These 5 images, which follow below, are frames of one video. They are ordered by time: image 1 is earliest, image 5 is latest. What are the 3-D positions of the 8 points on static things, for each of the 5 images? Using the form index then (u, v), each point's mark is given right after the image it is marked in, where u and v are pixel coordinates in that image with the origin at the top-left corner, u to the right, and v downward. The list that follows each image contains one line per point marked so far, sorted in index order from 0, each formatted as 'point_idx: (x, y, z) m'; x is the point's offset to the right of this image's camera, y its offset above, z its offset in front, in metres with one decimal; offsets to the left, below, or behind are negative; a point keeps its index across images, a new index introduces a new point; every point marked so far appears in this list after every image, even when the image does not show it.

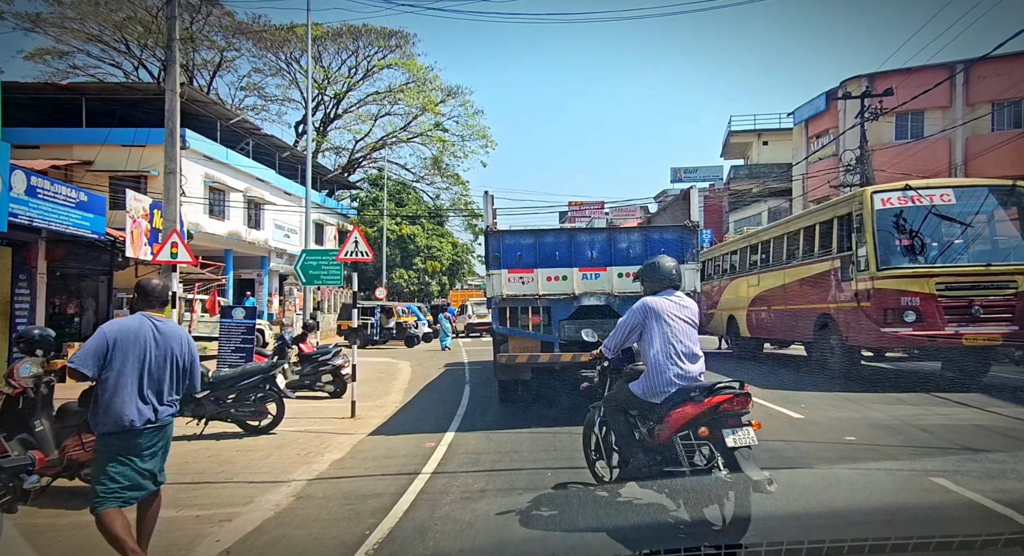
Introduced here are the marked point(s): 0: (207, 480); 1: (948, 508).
0: (-2.7, -1.8, +5.8) m
1: (+3.3, -1.7, +4.9) m
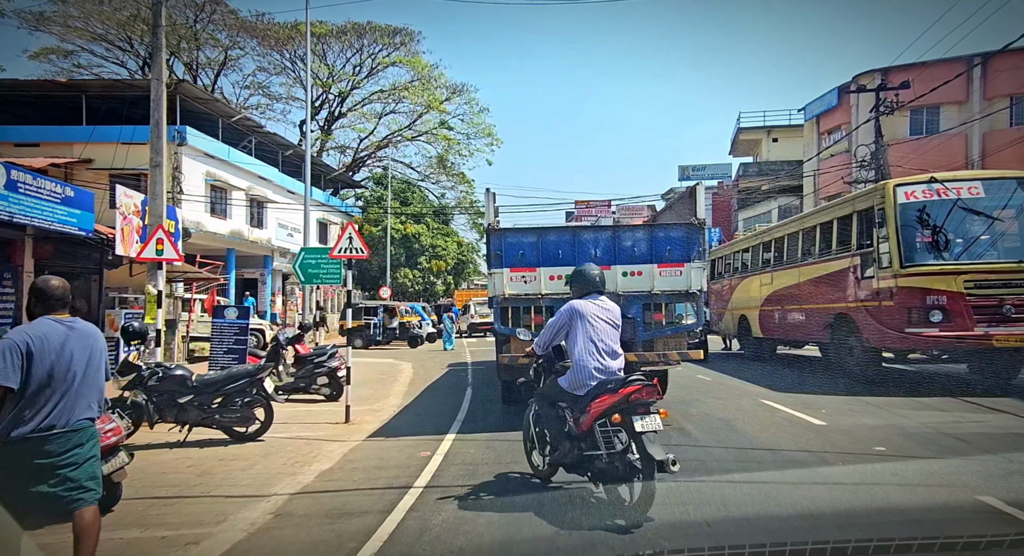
0: (-2.7, -1.8, +5.3) m
1: (+3.3, -1.7, +4.4) m
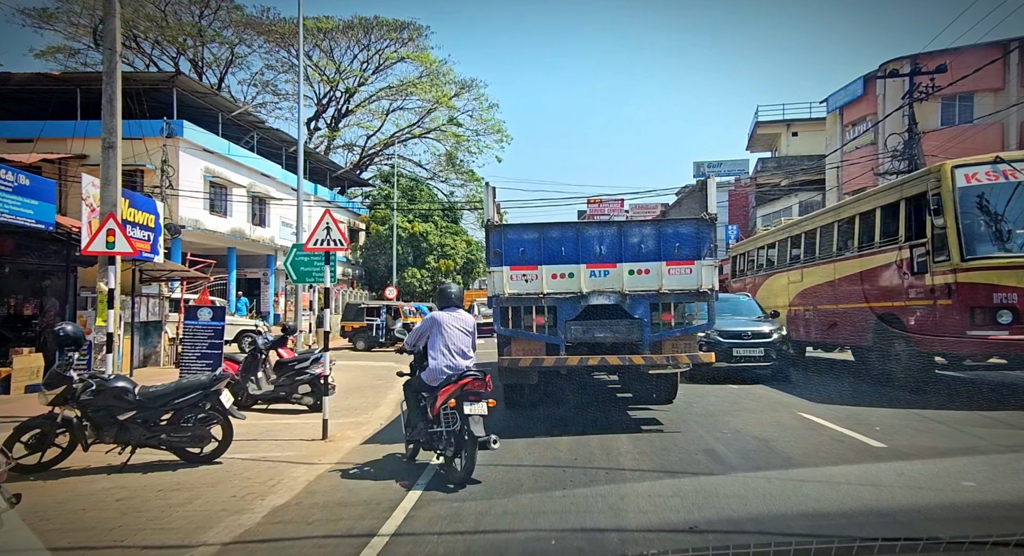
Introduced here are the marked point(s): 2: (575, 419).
0: (-2.8, -1.7, +4.3) m
1: (+3.2, -1.6, +3.2) m
2: (+0.8, -2.0, +10.1) m
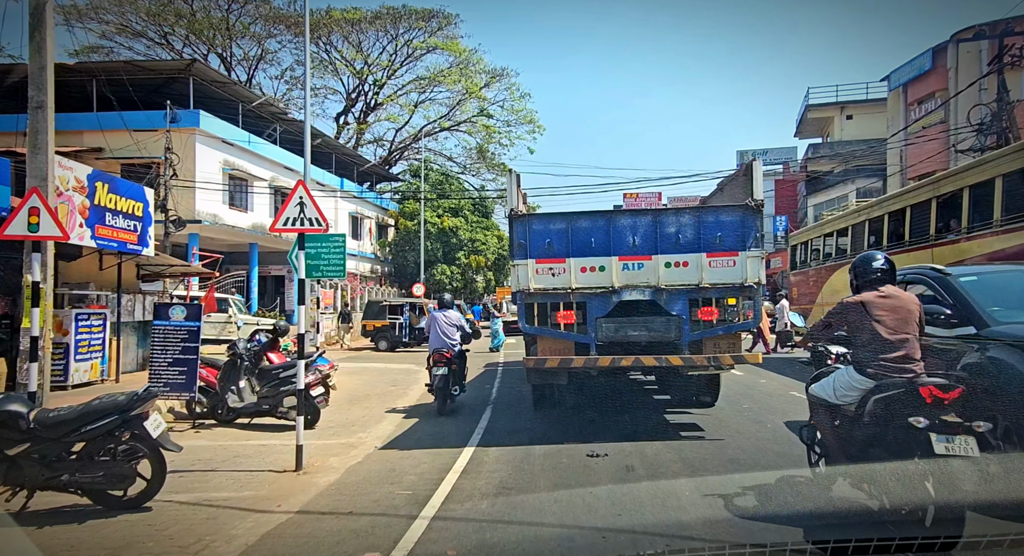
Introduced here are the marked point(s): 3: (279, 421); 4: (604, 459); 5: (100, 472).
0: (-2.7, -1.6, +2.8) m
1: (+3.2, -1.5, +1.4) m
2: (+1.2, -1.9, +8.3) m
3: (-2.9, -1.9, +8.6) m
4: (+0.9, -1.8, +6.3) m
5: (-2.9, -1.4, +4.6) m
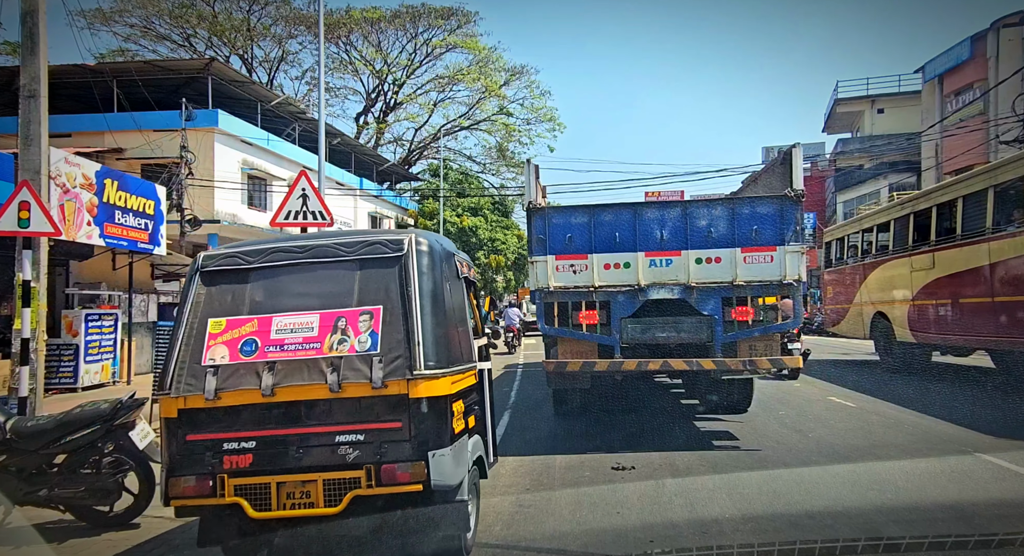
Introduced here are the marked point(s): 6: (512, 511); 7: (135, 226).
0: (-2.7, -1.6, +2.4) m
1: (+3.2, -1.5, +0.8) m
2: (+1.4, -1.8, +7.8) m
3: (-2.7, -1.9, +8.2) m
4: (+1.1, -1.7, +5.8) m
5: (-2.8, -1.4, +4.2) m
6: (0.0, -1.7, +4.6) m
7: (-6.5, +0.9, +11.2) m
